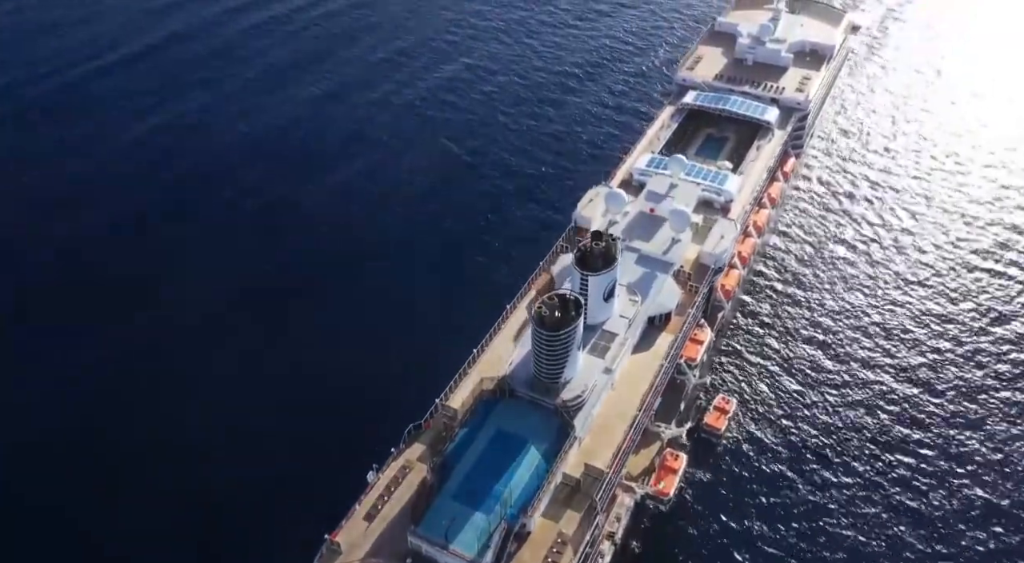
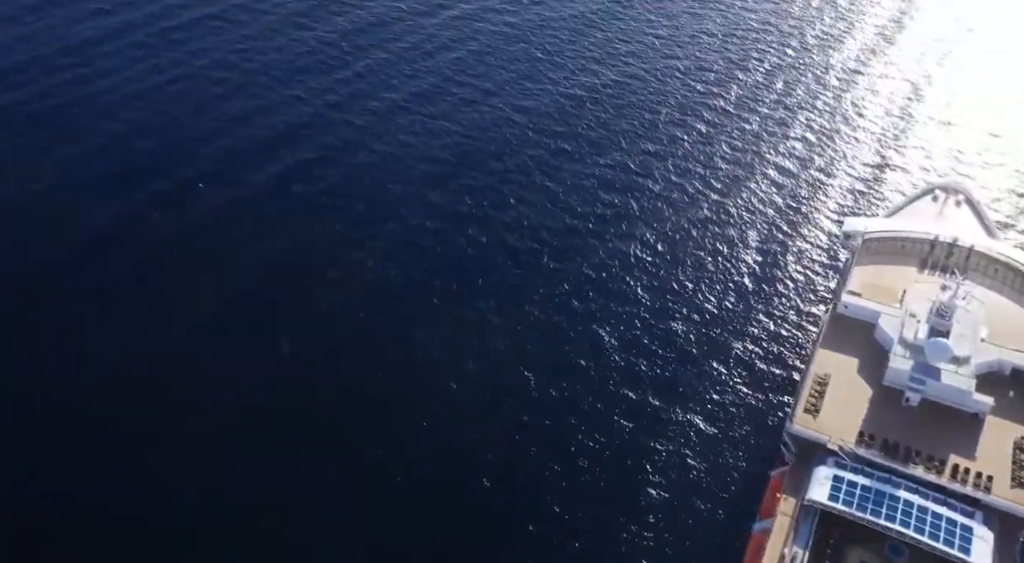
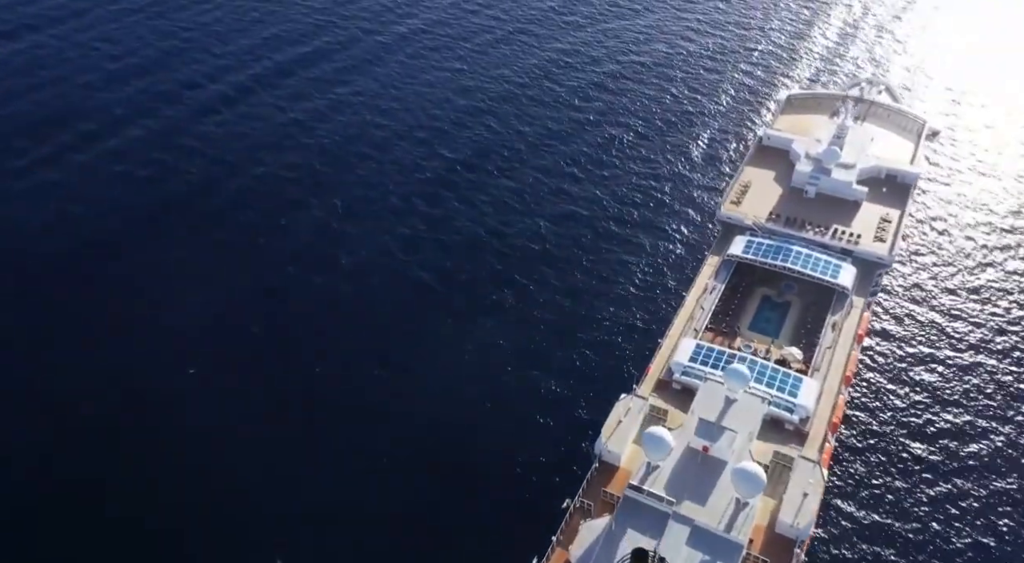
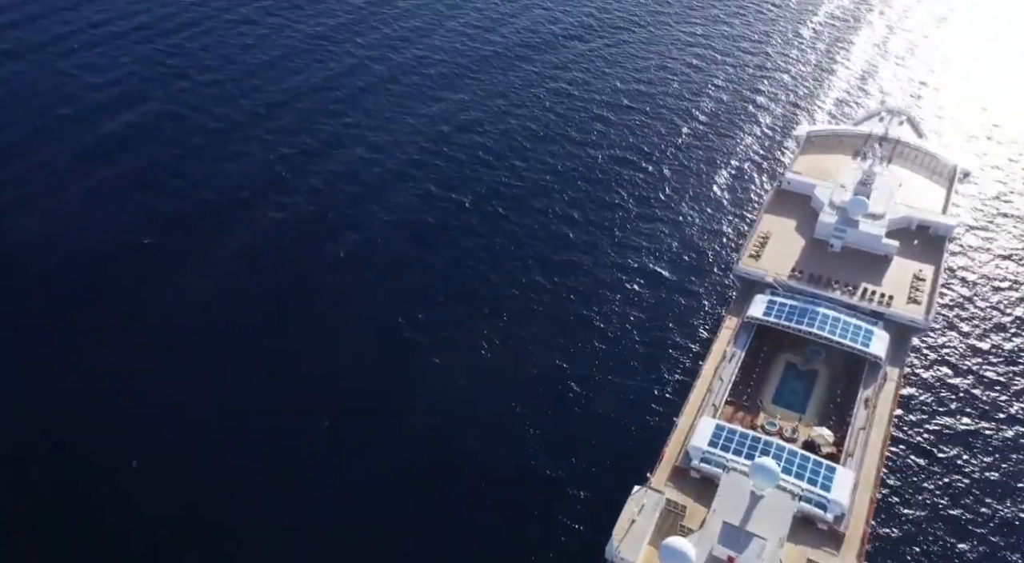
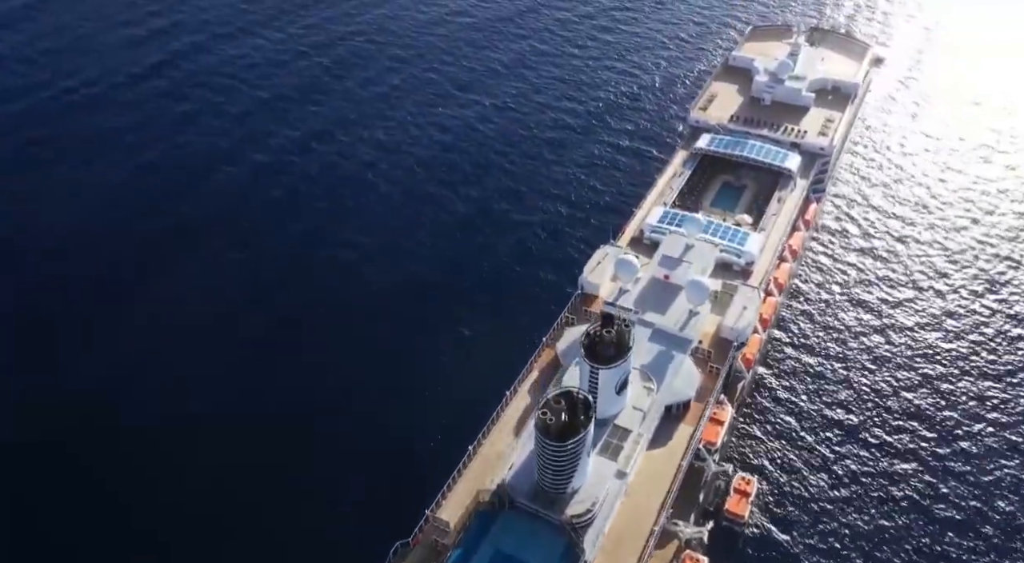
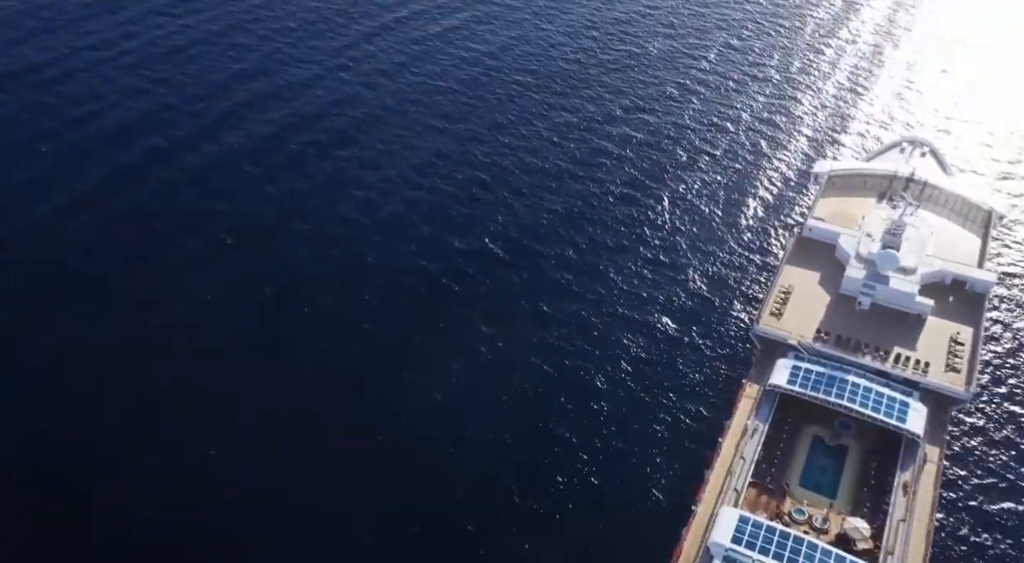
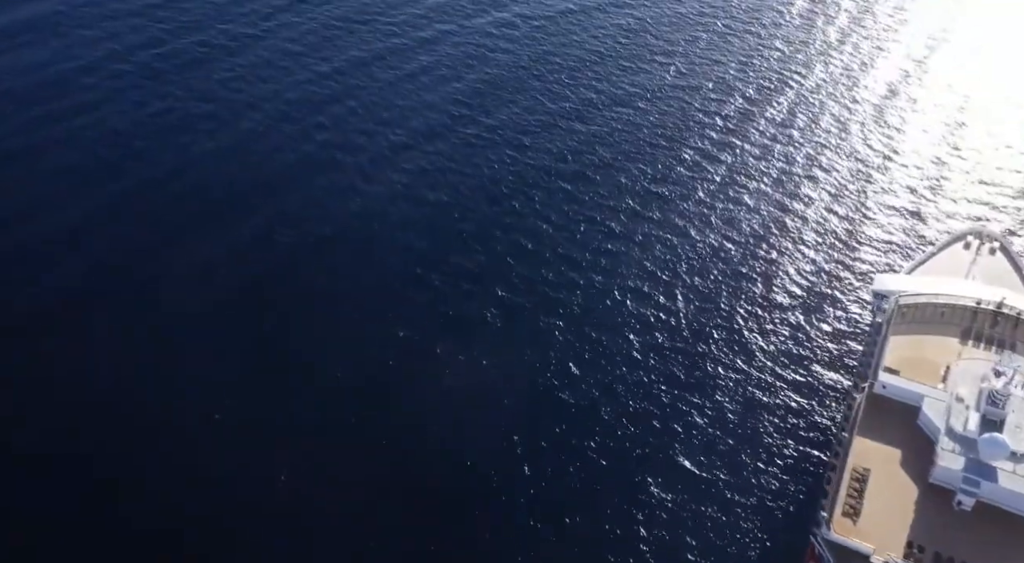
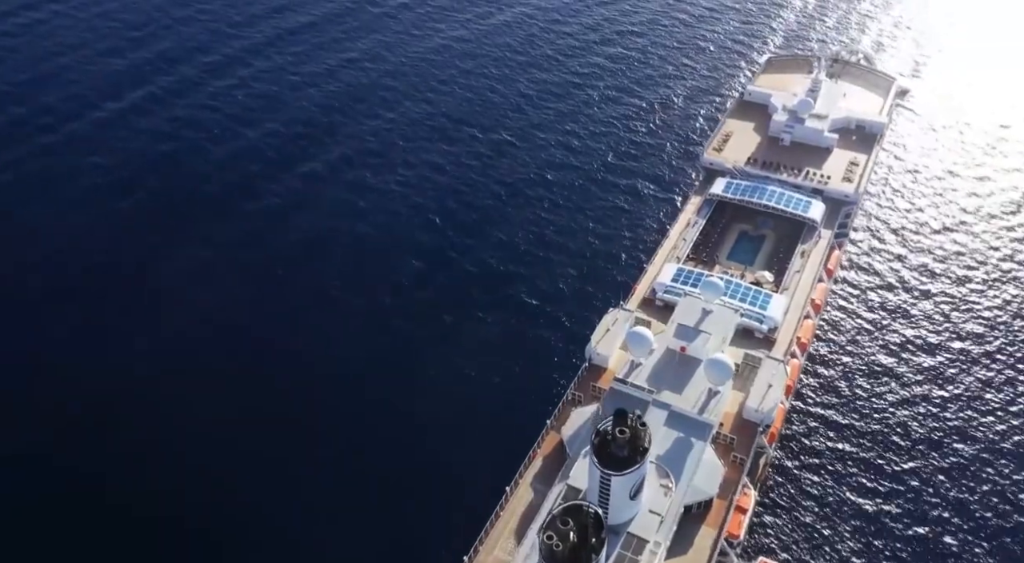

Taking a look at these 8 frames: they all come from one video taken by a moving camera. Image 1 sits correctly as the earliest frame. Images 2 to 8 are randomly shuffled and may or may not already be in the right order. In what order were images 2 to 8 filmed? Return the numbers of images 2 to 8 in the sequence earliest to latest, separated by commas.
5, 8, 3, 4, 6, 2, 7
